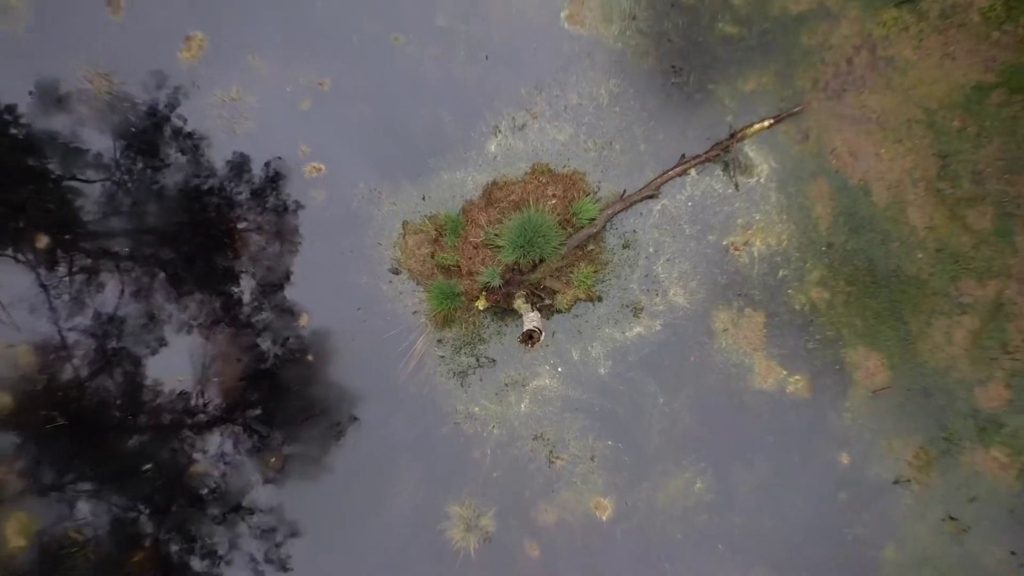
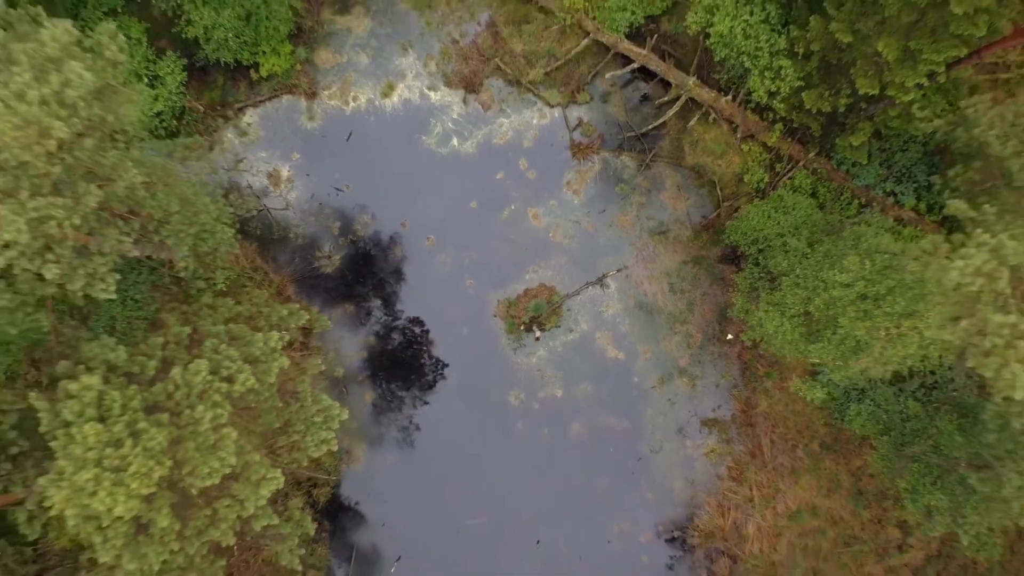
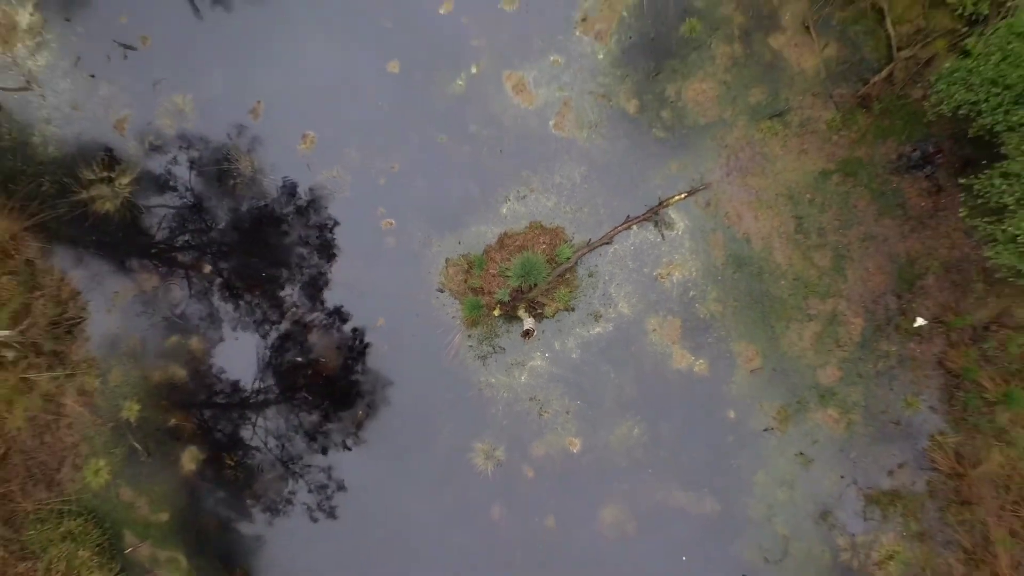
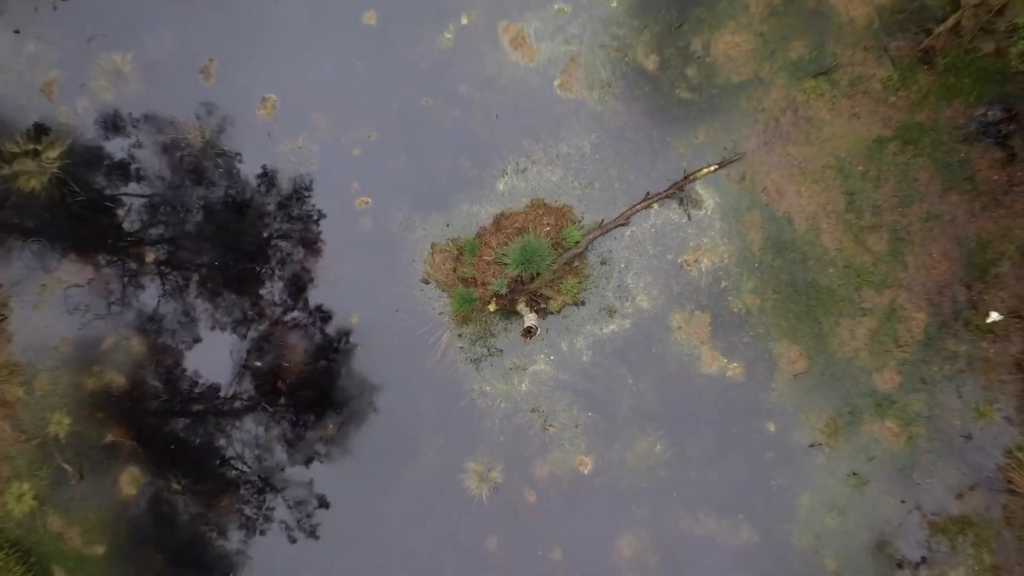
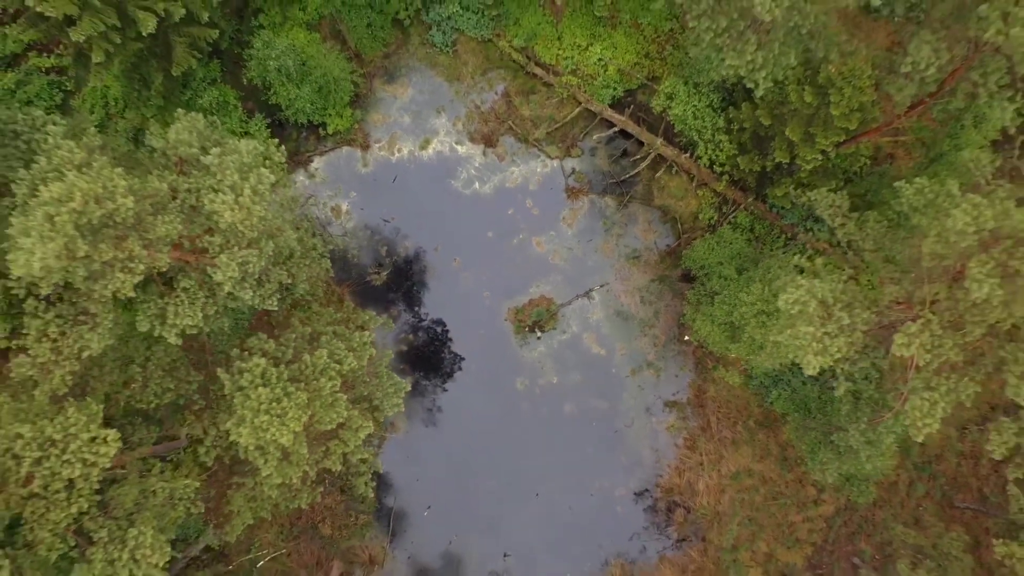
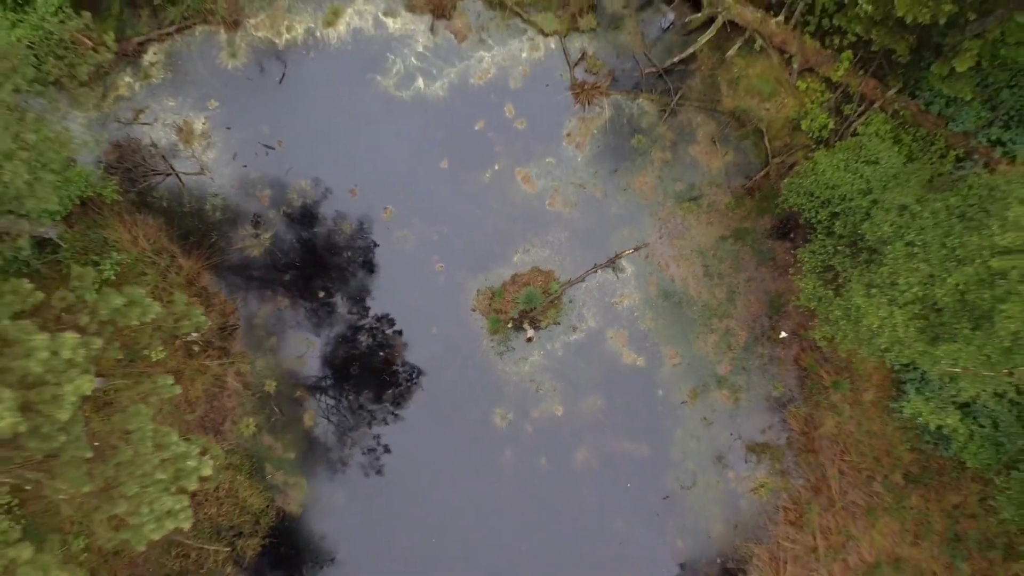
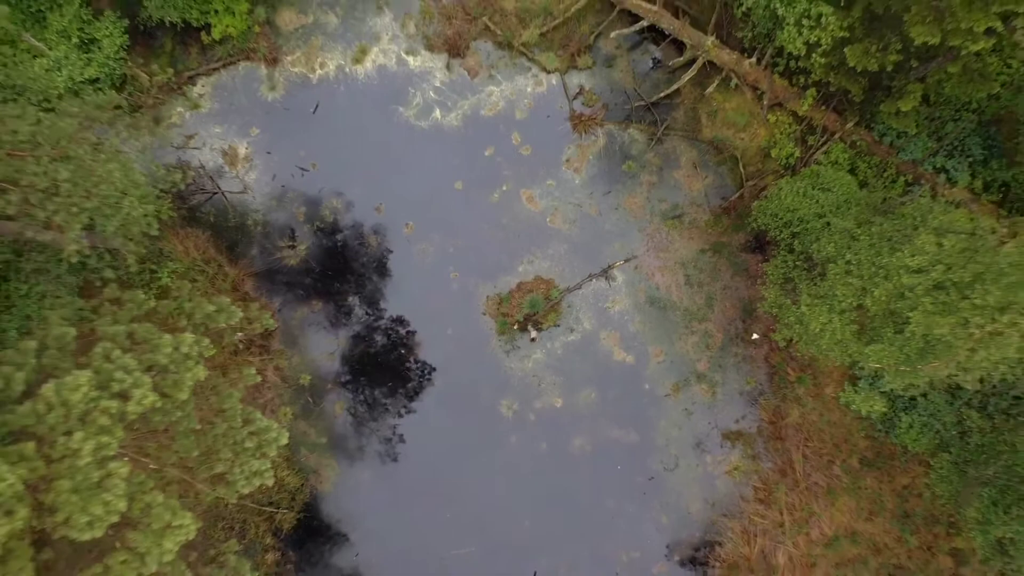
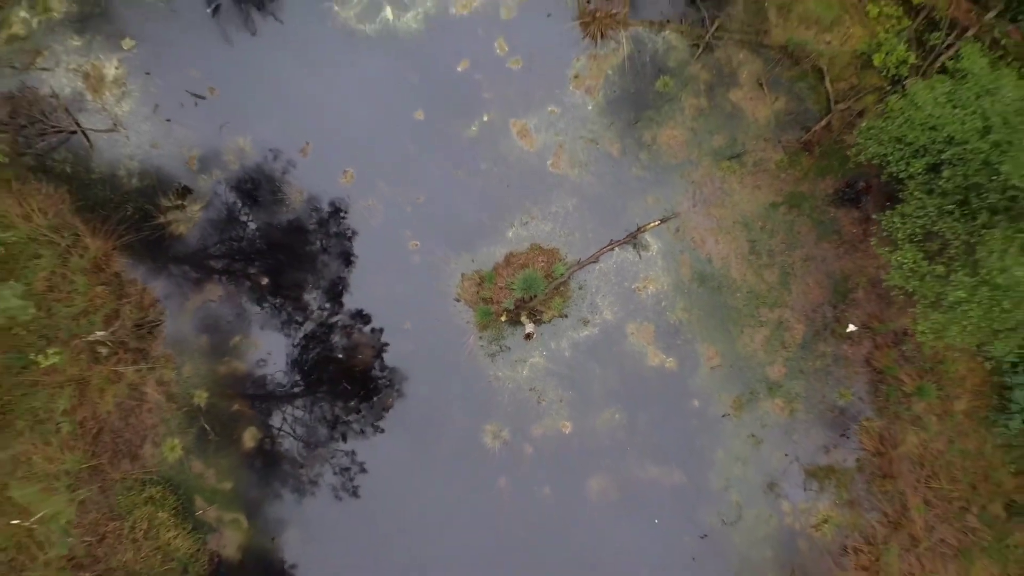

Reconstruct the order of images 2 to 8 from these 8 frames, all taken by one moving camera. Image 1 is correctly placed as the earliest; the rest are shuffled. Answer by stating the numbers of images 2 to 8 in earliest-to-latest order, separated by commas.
4, 3, 8, 6, 7, 2, 5
